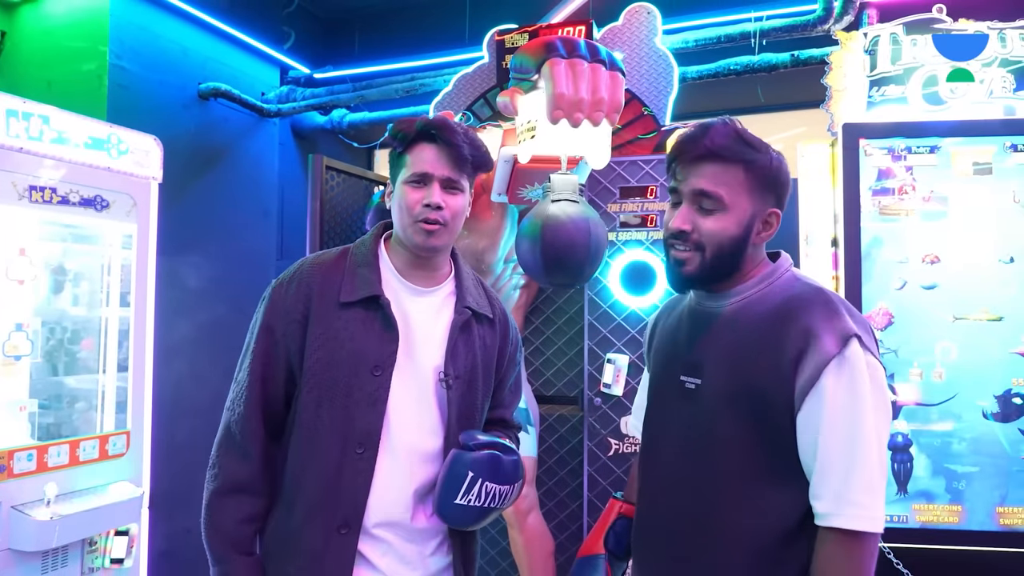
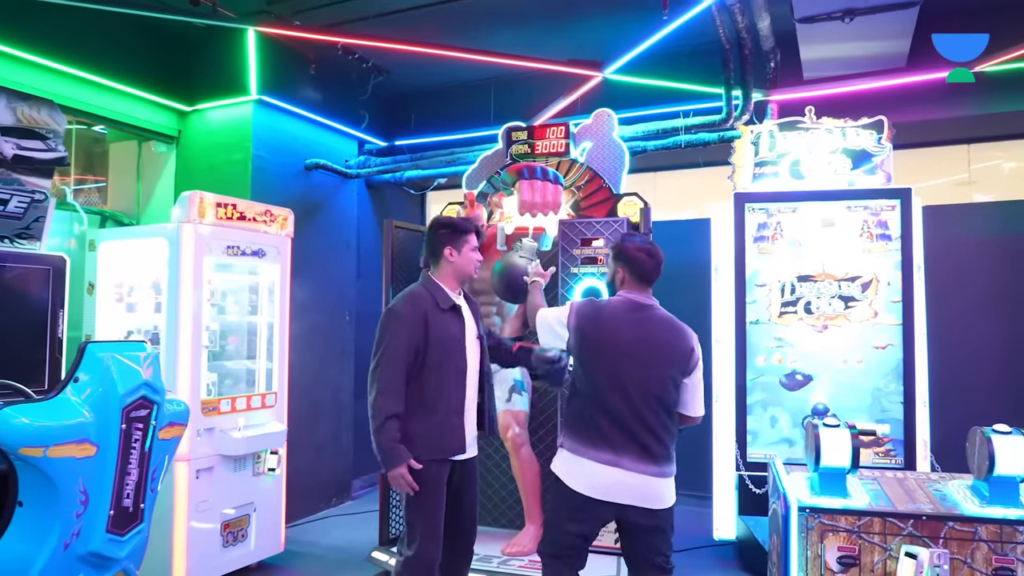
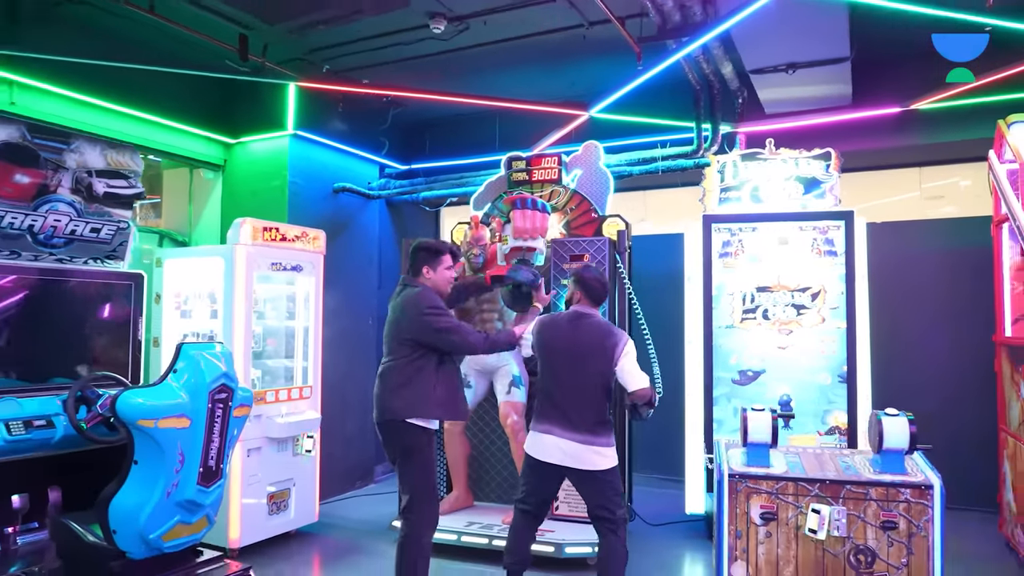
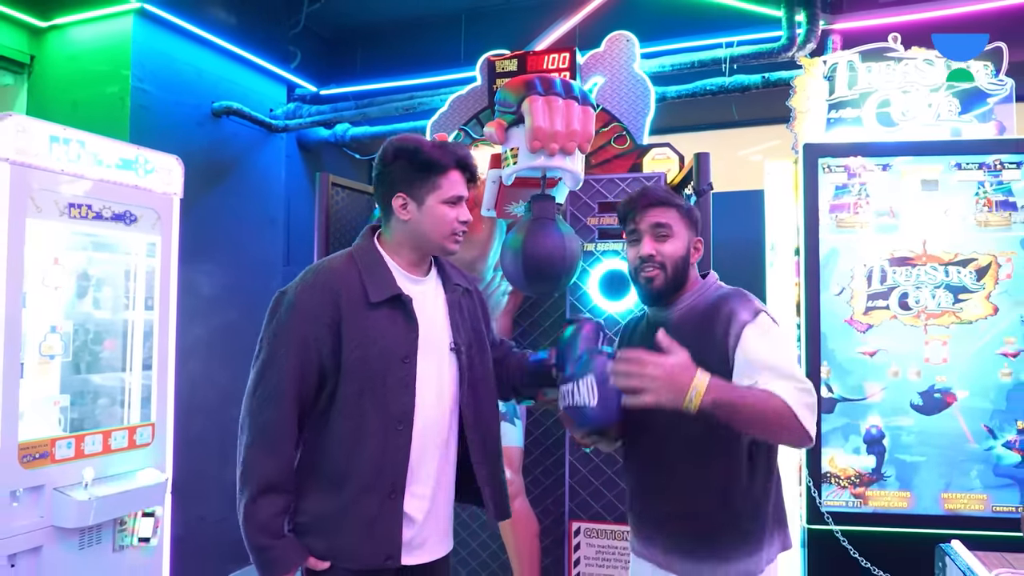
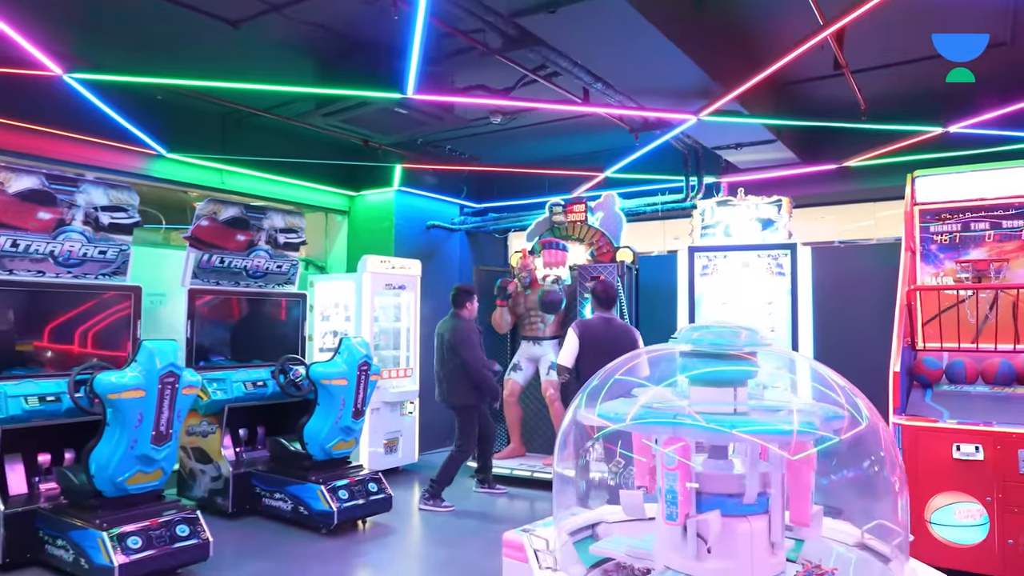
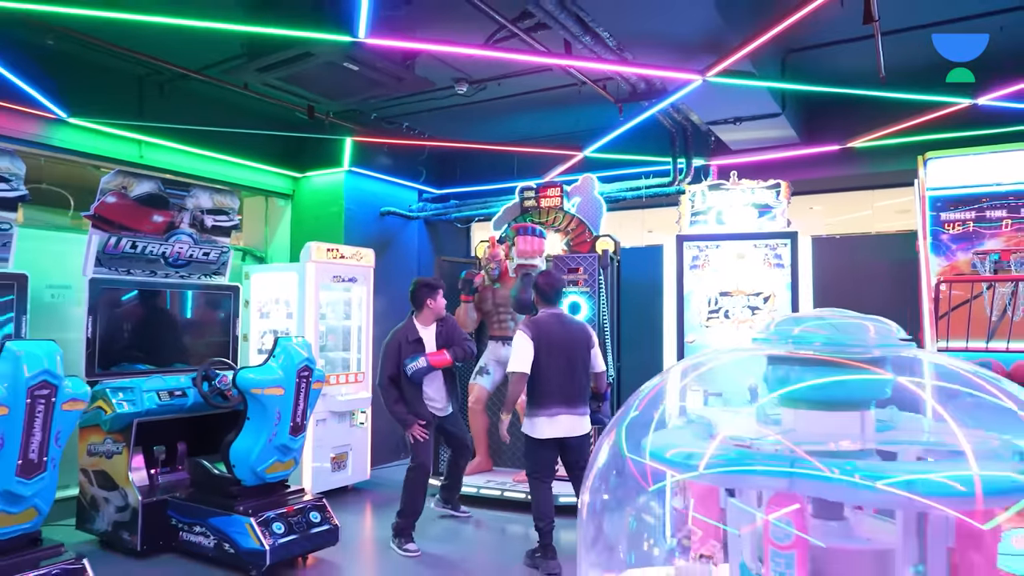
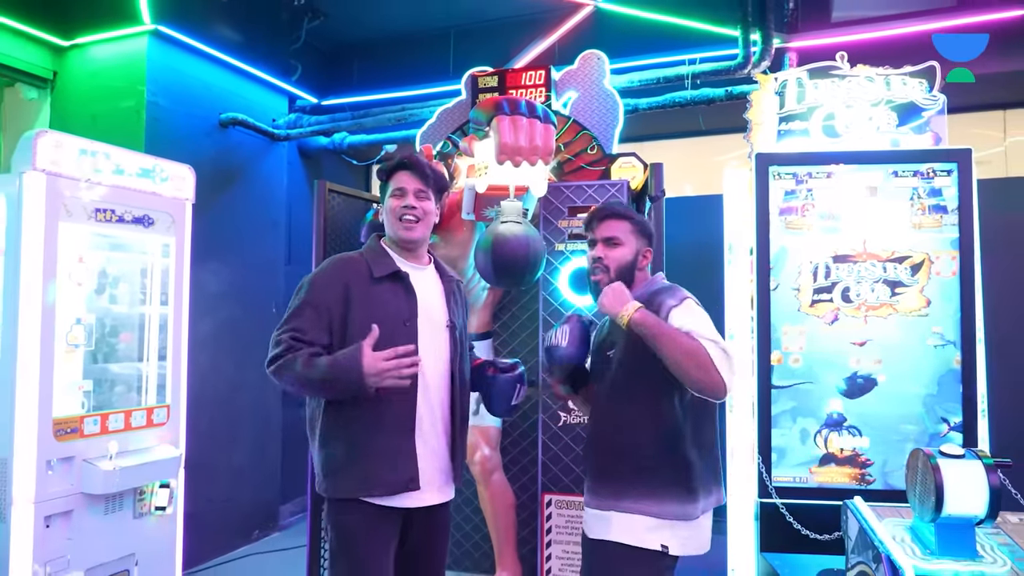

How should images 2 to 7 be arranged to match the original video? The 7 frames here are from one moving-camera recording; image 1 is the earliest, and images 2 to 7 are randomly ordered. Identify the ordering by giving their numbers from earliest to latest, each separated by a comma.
4, 7, 2, 3, 6, 5
